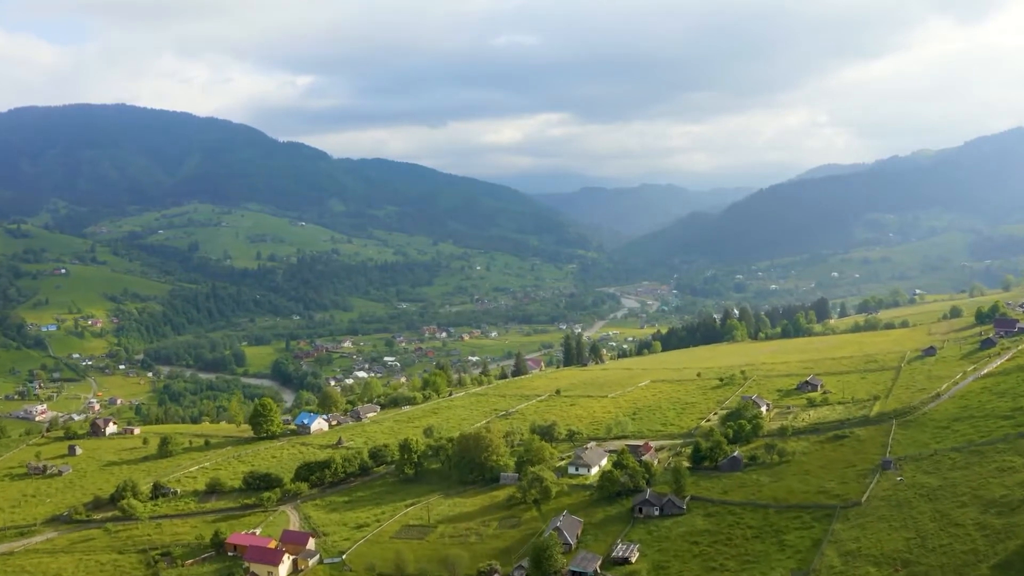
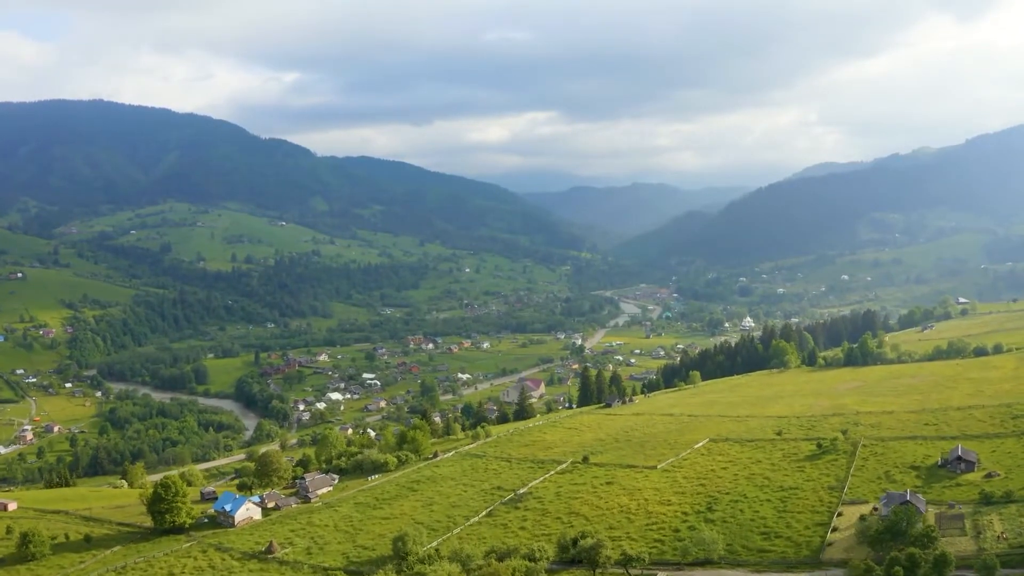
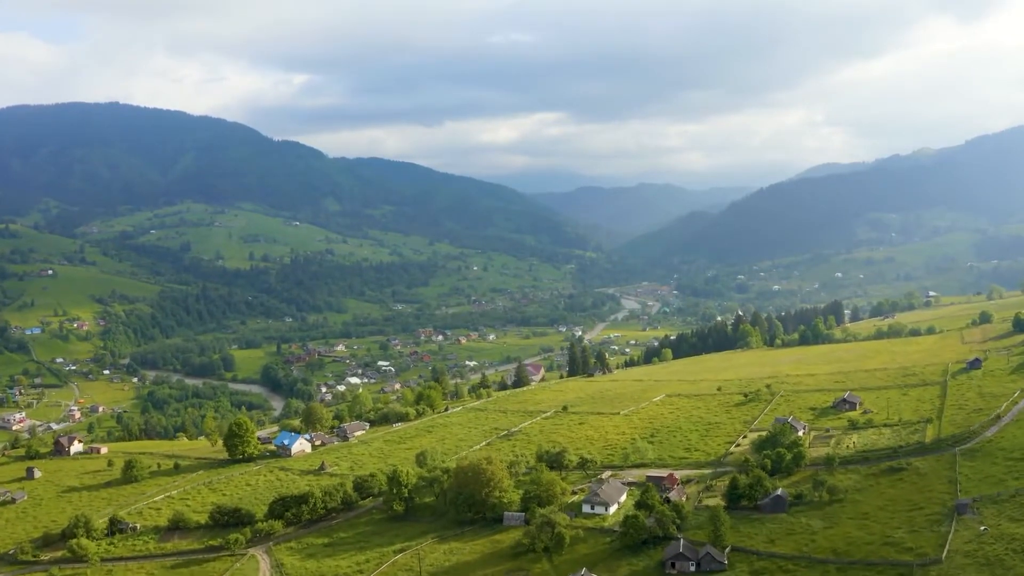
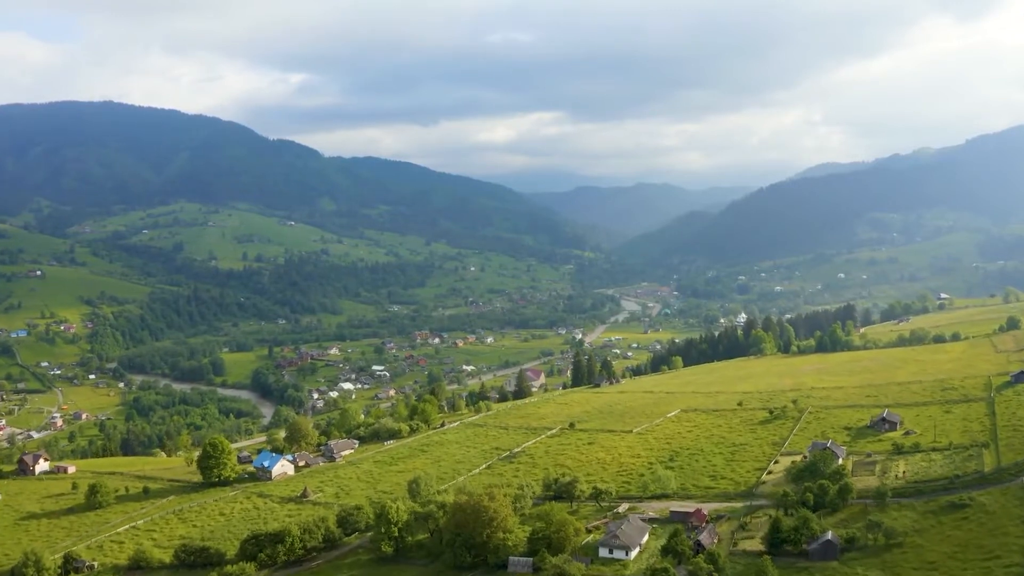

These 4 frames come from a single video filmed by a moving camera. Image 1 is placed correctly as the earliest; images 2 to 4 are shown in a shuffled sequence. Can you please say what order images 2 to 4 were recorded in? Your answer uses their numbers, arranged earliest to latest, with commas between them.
3, 4, 2
